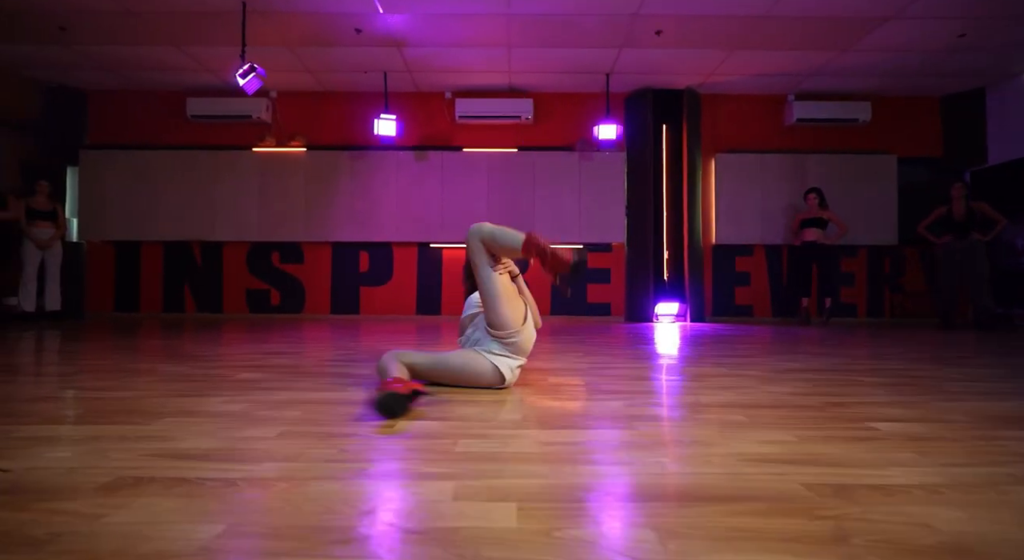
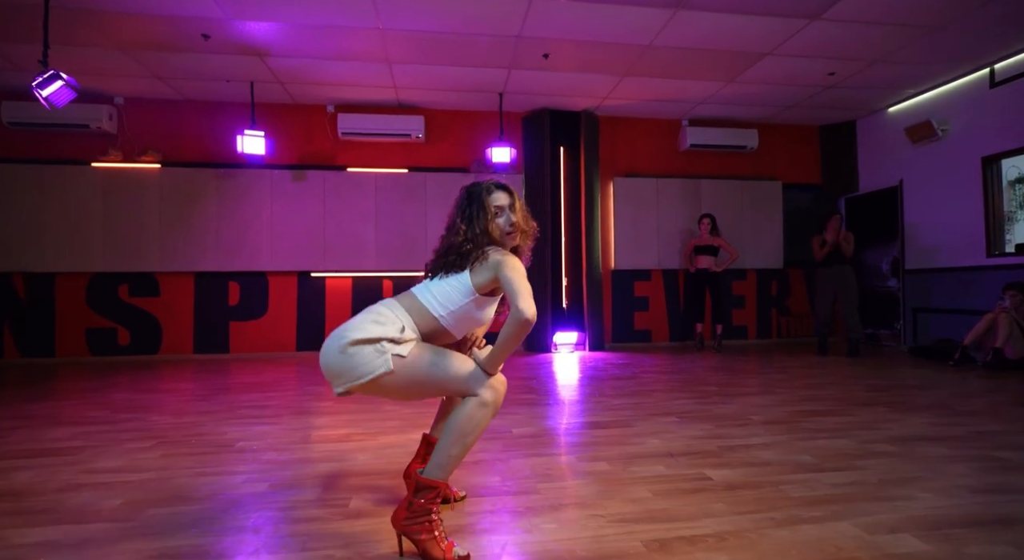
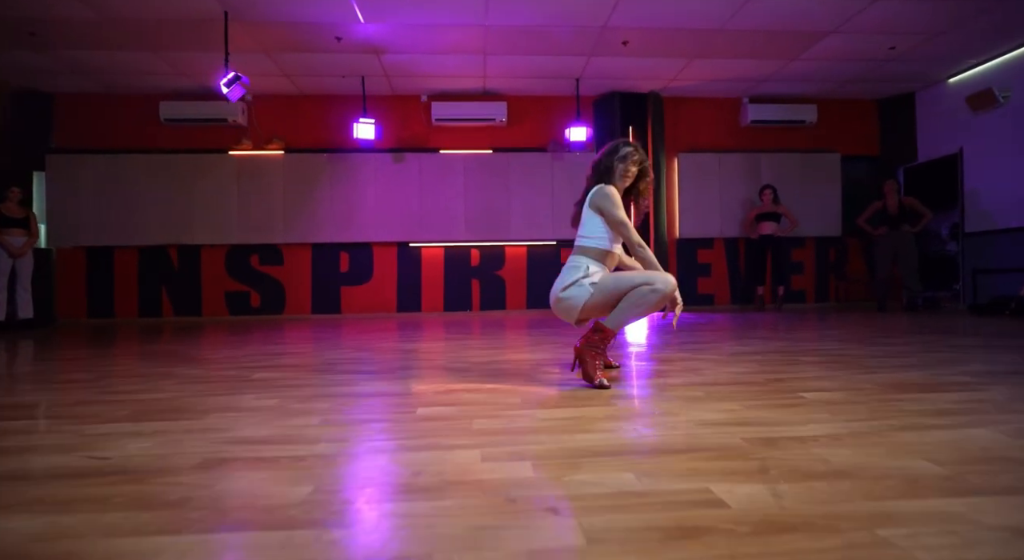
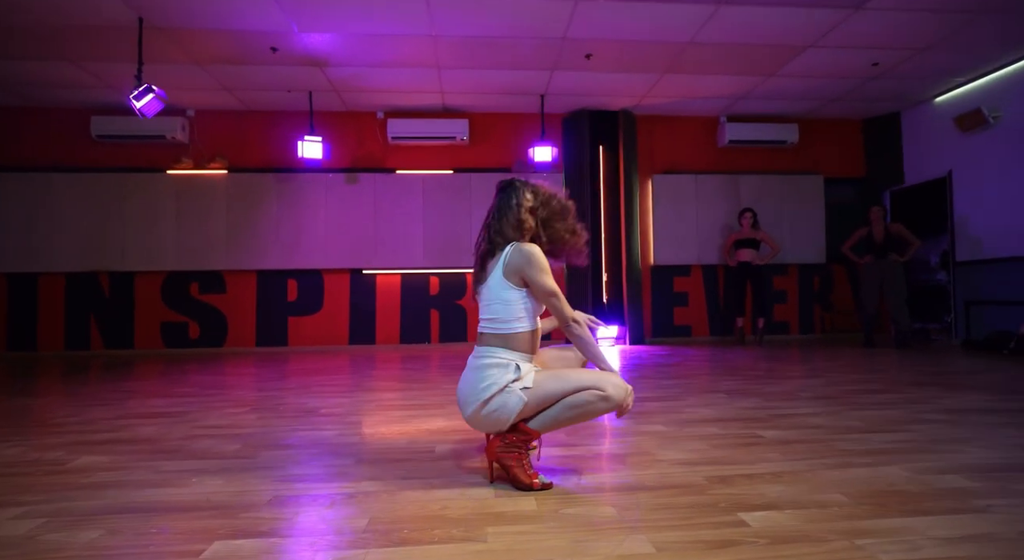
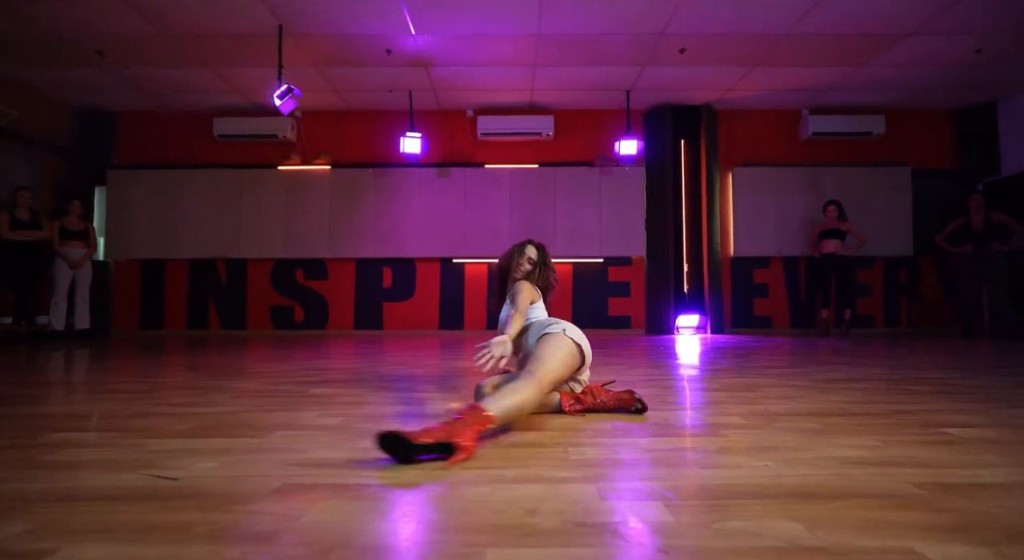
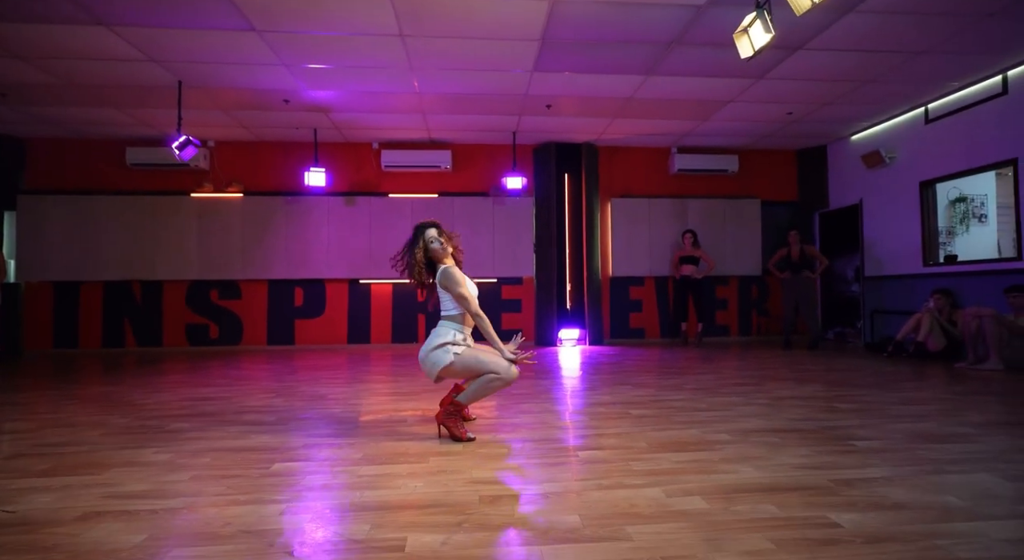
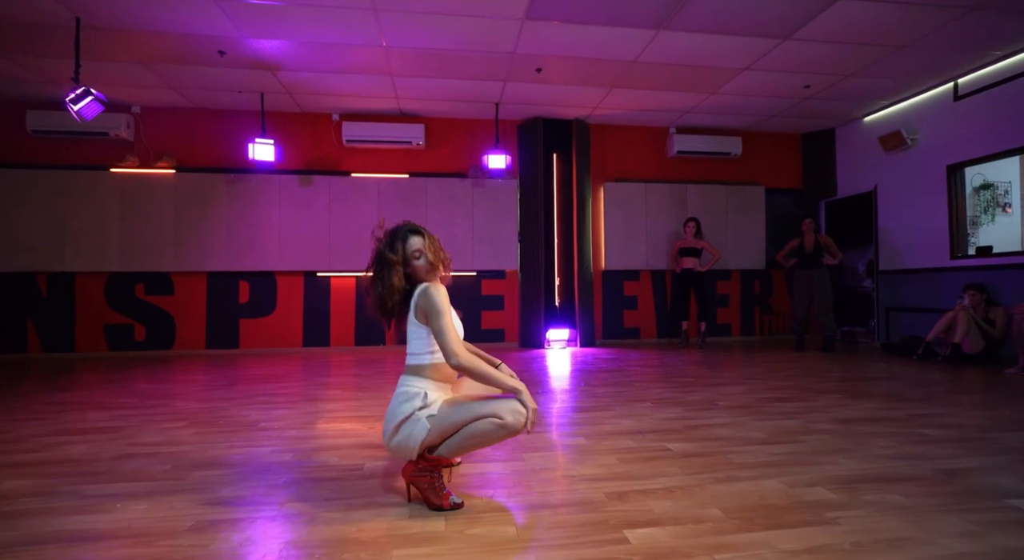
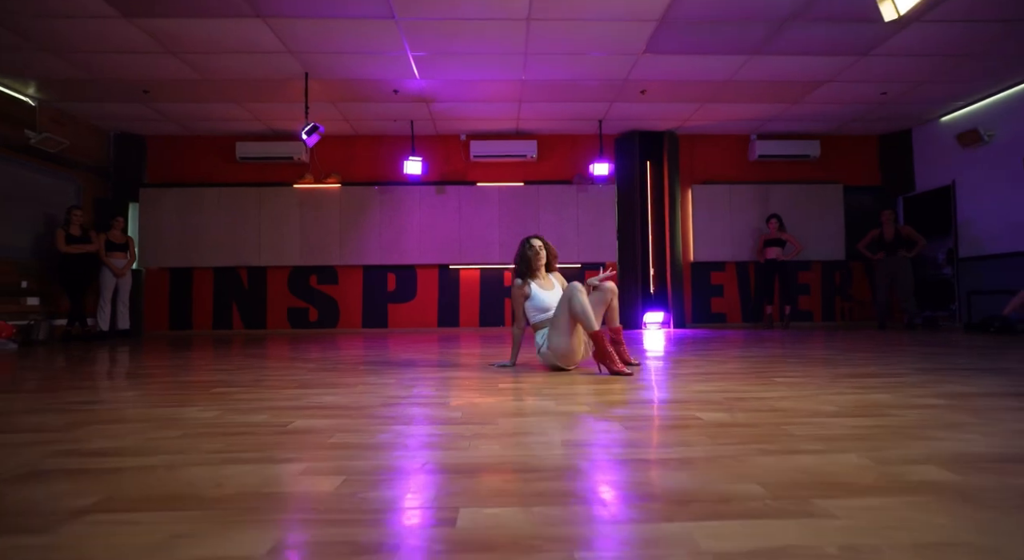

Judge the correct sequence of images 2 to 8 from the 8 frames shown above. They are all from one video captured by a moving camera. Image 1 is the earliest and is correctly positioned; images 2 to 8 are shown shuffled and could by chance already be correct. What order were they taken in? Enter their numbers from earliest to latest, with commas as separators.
5, 8, 3, 4, 6, 7, 2
